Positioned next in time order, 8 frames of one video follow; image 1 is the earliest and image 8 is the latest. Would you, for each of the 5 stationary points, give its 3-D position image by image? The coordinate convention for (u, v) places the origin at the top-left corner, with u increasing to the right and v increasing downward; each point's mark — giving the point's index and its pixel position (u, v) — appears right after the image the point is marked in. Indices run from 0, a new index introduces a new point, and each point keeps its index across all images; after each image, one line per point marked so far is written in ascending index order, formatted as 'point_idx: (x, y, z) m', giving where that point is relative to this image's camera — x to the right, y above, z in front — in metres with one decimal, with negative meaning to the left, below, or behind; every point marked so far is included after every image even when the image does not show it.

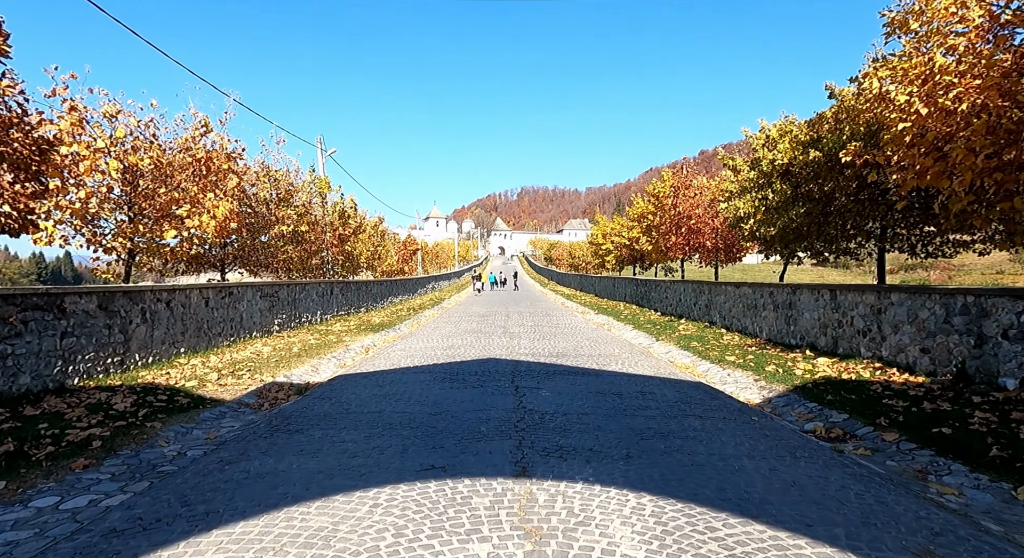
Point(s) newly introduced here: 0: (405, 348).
0: (-2.1, -1.4, +13.9) m
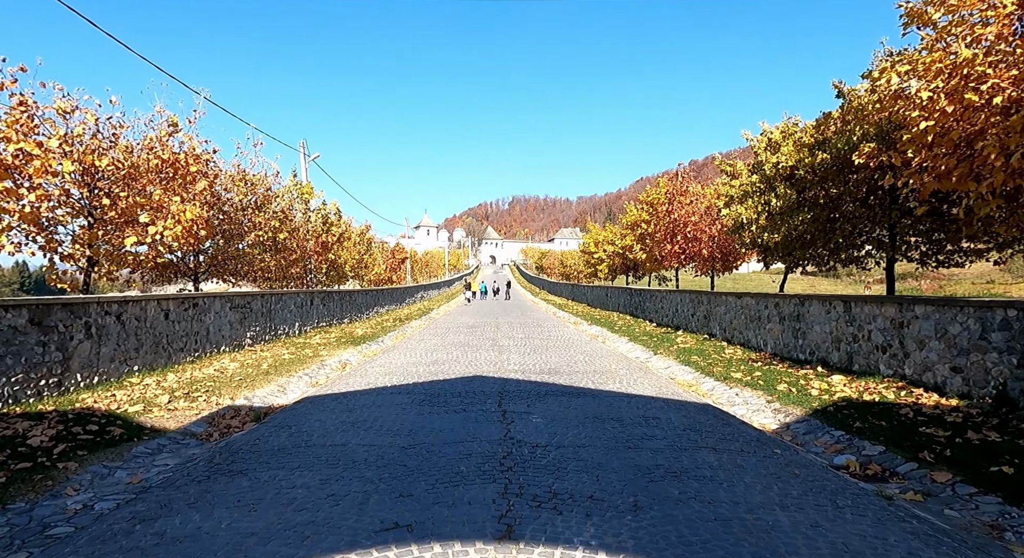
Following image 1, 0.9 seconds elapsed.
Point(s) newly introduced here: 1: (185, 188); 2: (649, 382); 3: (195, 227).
0: (-2.3, -1.5, +12.9) m
1: (-6.9, +1.9, +15.8) m
2: (+2.0, -1.5, +10.6) m
3: (-6.9, +1.1, +15.8) m
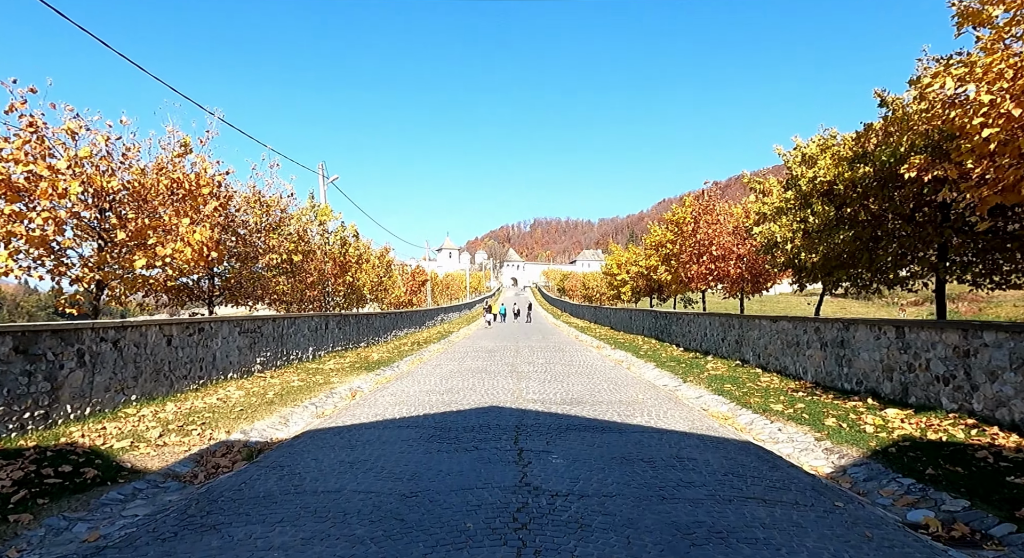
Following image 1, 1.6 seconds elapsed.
0: (-2.0, -1.9, +12.2) m
1: (-6.5, +1.4, +15.3) m
2: (+2.3, -1.8, +9.7) m
3: (-6.5, +0.6, +15.3) m
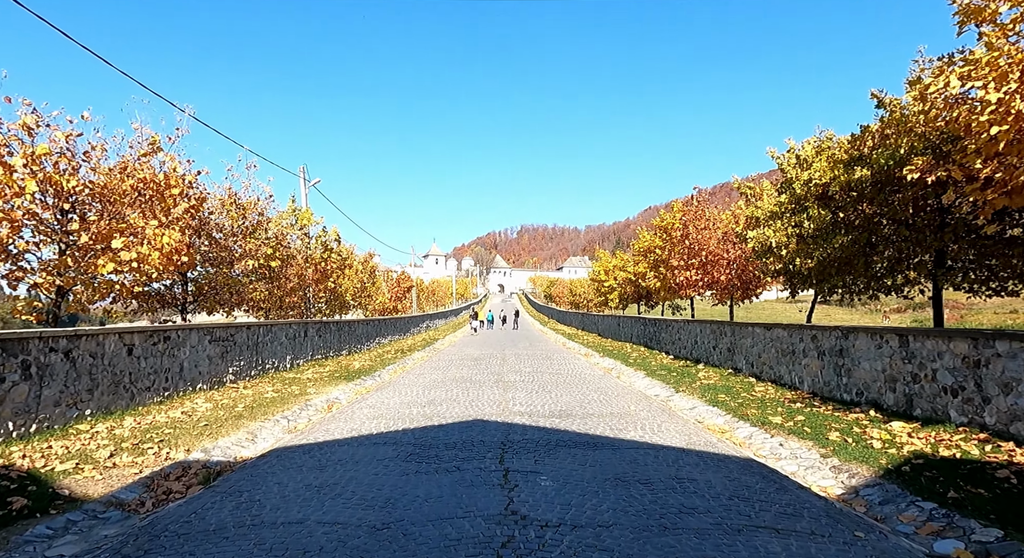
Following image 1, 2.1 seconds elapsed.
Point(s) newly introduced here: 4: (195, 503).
0: (-2.2, -2.0, +11.6) m
1: (-6.8, +1.3, +14.6) m
2: (+2.1, -1.9, +9.2) m
3: (-6.8, +0.5, +14.6) m
4: (-2.4, -1.7, +5.6) m
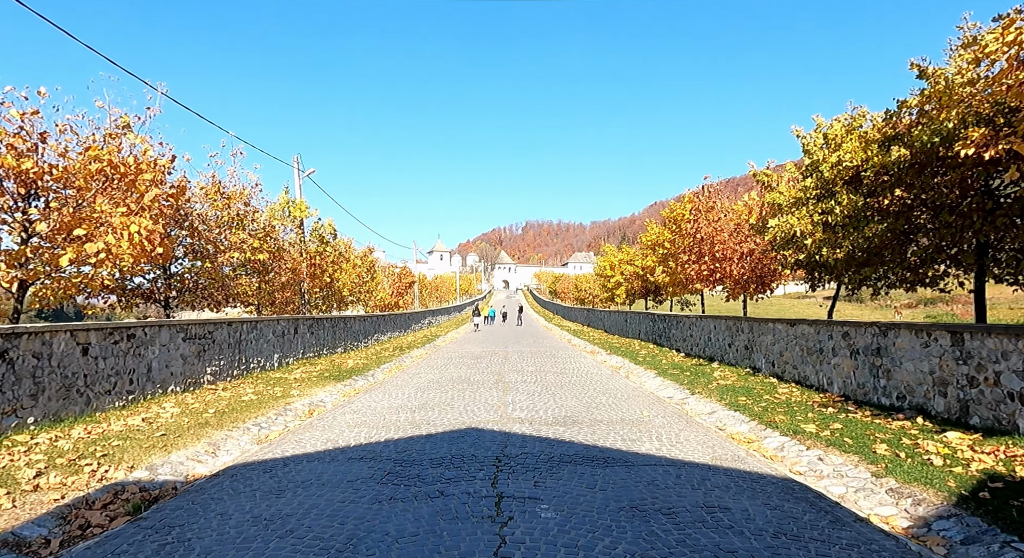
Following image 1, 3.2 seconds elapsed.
0: (-2.2, -1.9, +10.5) m
1: (-6.8, +1.4, +13.6) m
2: (+2.1, -1.8, +8.1) m
3: (-6.8, +0.6, +13.5) m
4: (-2.5, -1.6, +4.5) m
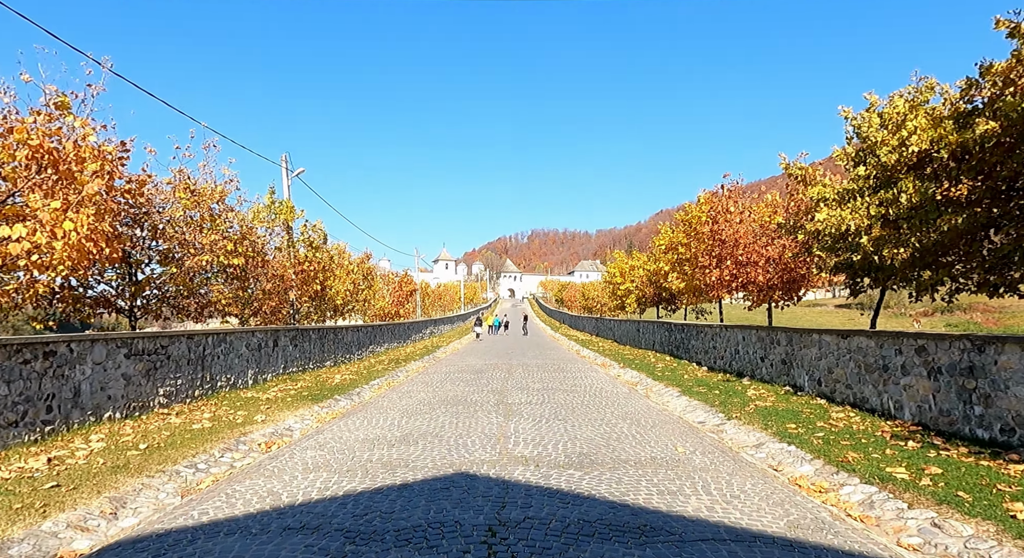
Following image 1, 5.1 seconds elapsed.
0: (-2.2, -1.9, +8.6) m
1: (-6.7, +1.3, +11.7) m
2: (+2.1, -1.8, +6.1) m
3: (-6.7, +0.5, +11.7) m
4: (-2.5, -1.6, +2.6) m
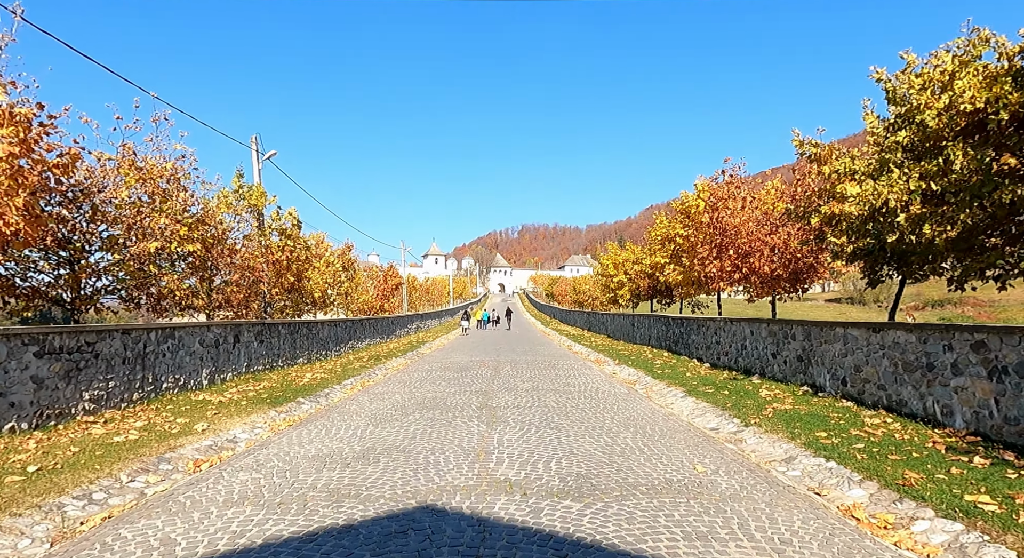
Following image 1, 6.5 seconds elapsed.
0: (-2.3, -1.8, +7.1) m
1: (-7.0, +1.5, +10.1) m
2: (+2.0, -1.6, +4.7) m
3: (-6.9, +0.7, +10.1) m
4: (-2.6, -1.5, +1.1) m
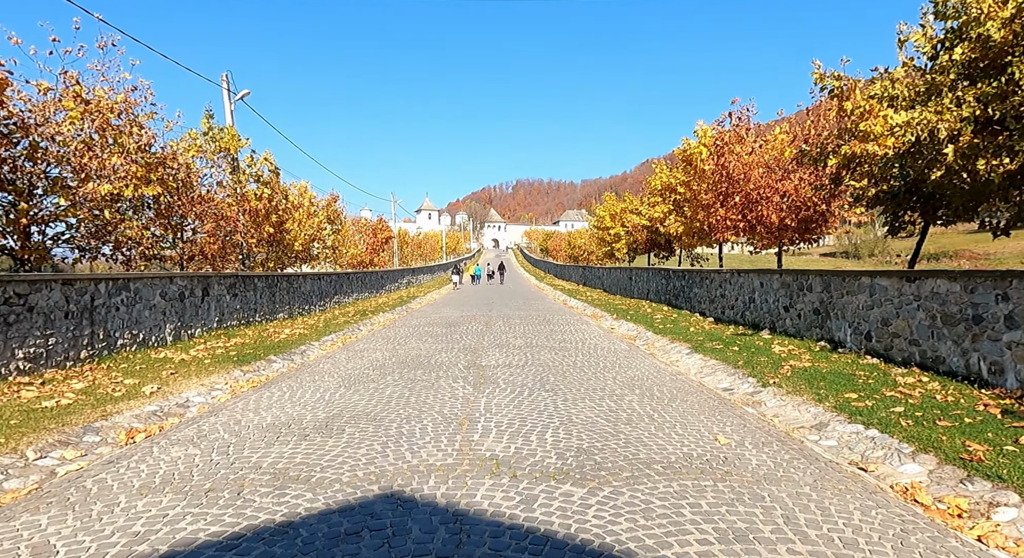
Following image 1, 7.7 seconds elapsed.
0: (-2.4, -1.3, +6.0) m
1: (-7.1, +2.2, +8.9) m
2: (+1.9, -1.3, +3.7) m
3: (-7.1, +1.4, +8.8) m
4: (-2.6, -1.3, 0.0) m
